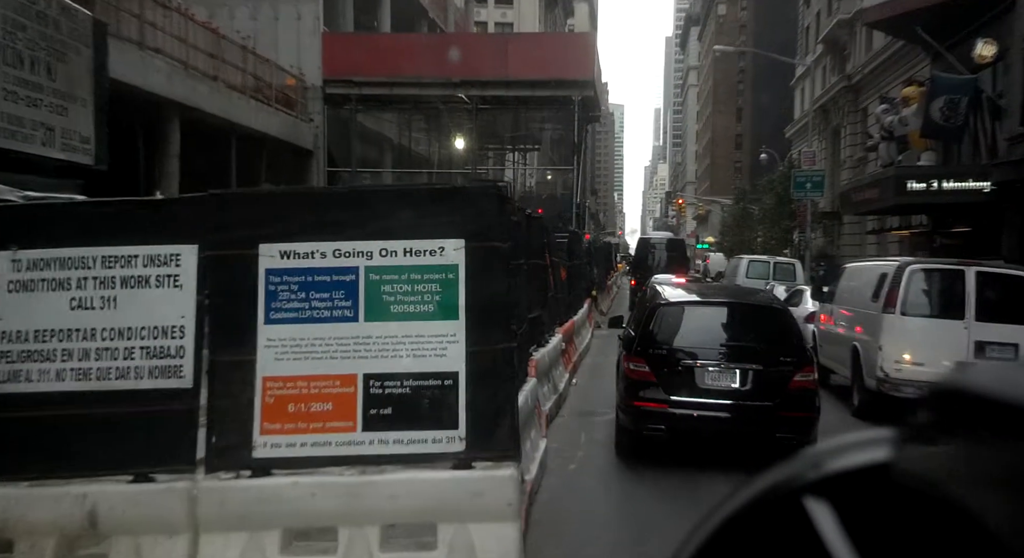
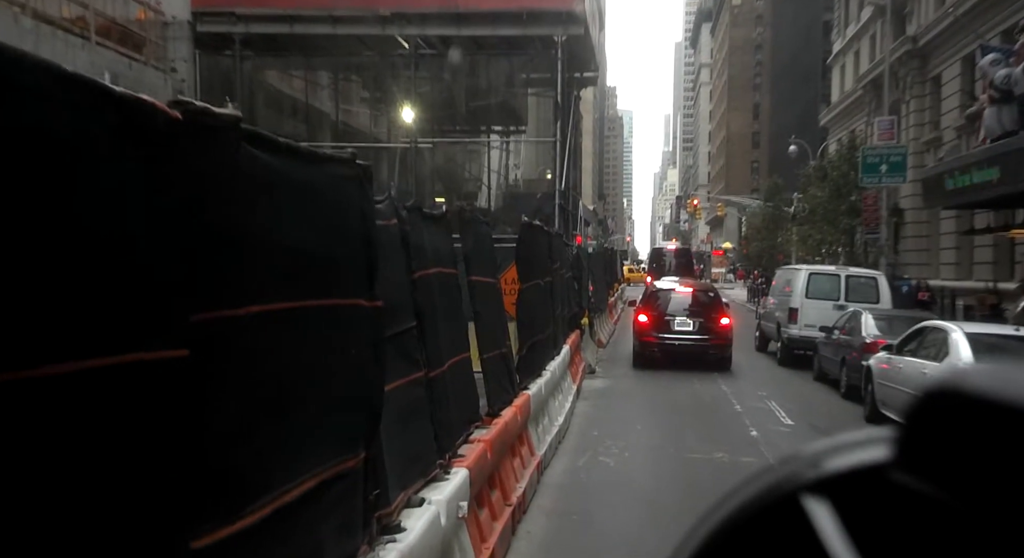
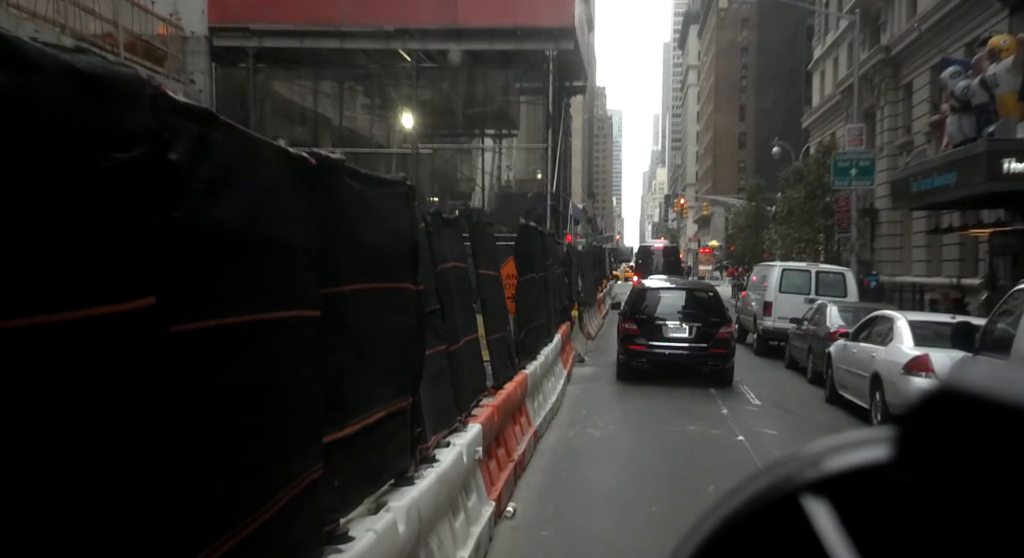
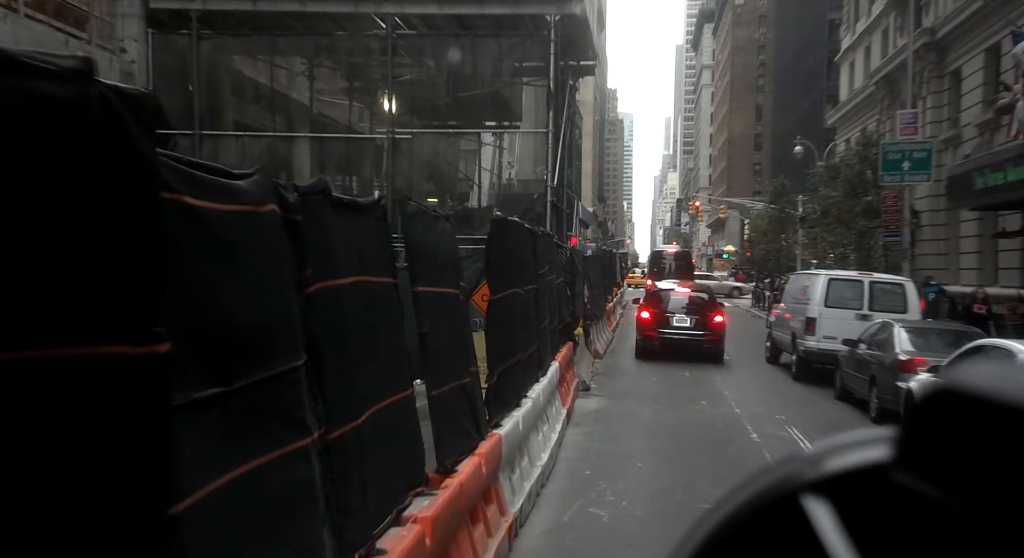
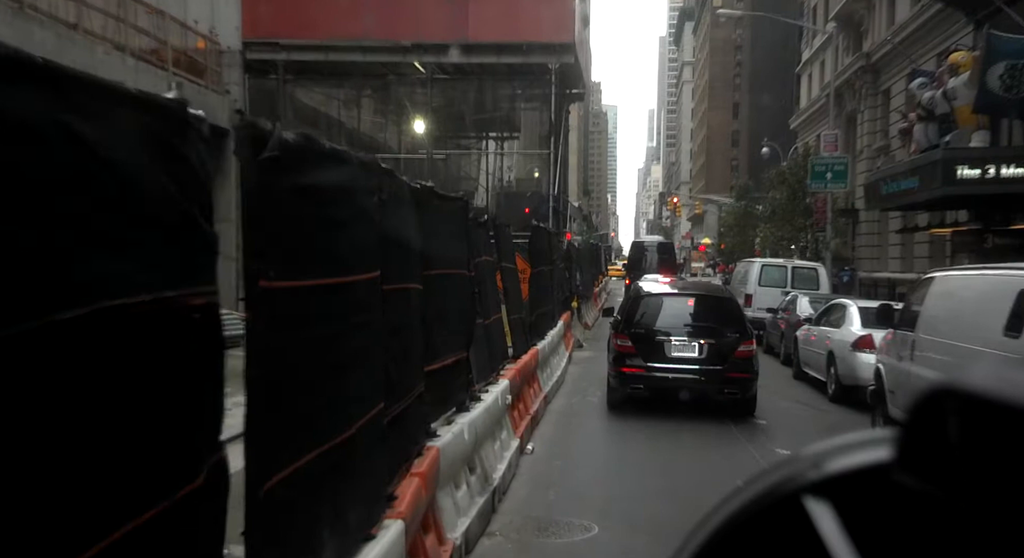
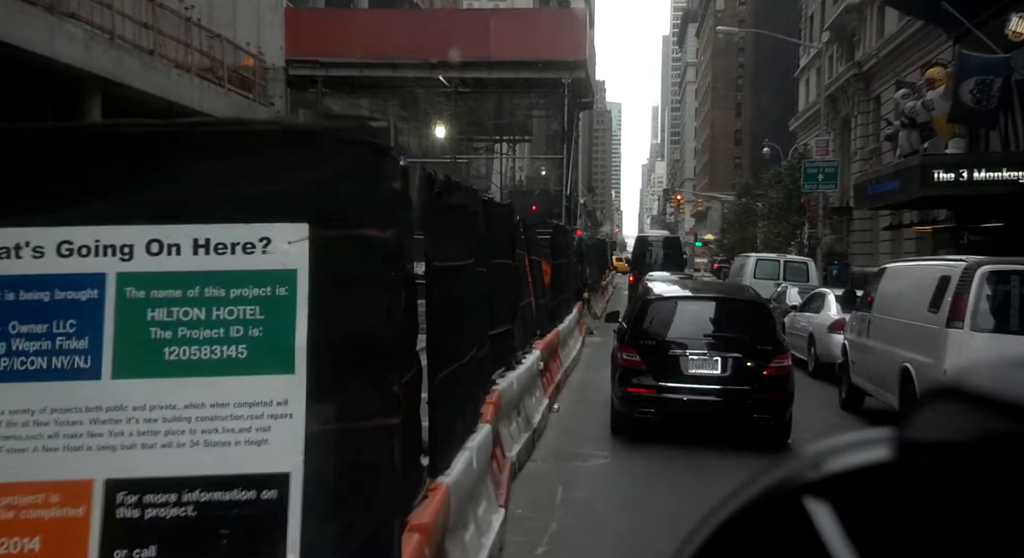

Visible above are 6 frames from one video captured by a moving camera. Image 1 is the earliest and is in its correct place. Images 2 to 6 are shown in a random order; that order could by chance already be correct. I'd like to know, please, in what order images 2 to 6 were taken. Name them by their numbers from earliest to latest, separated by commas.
6, 5, 3, 2, 4
